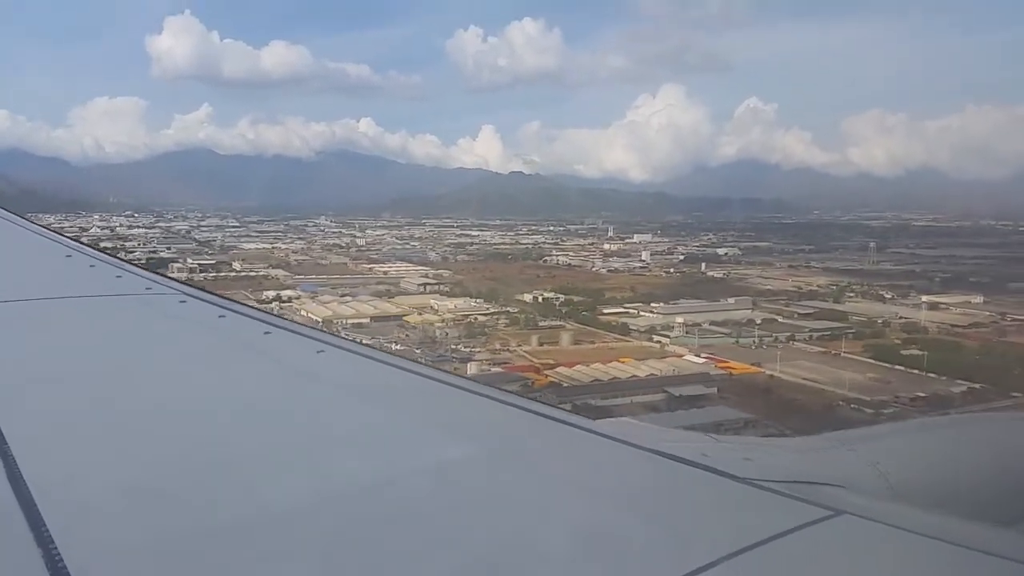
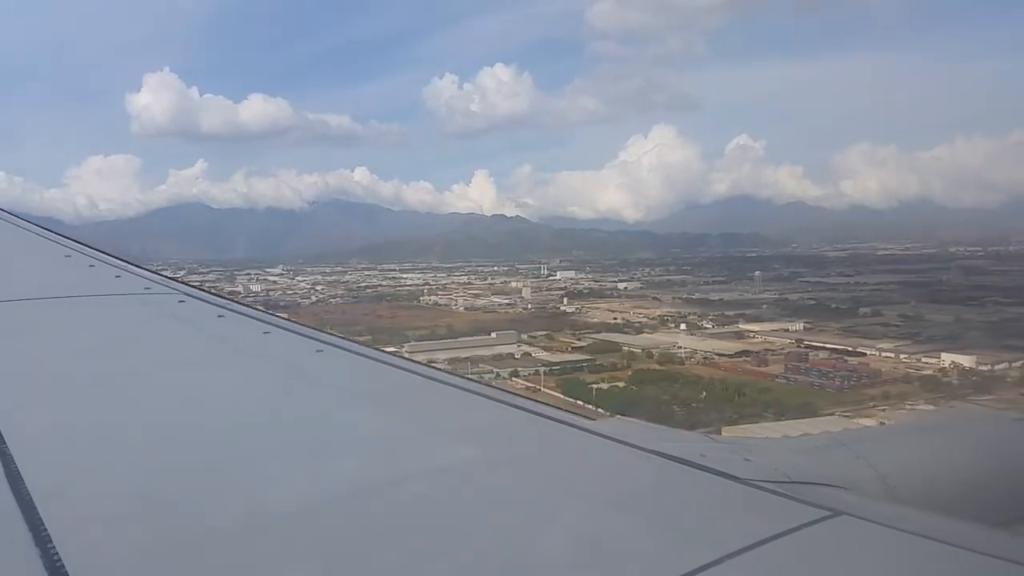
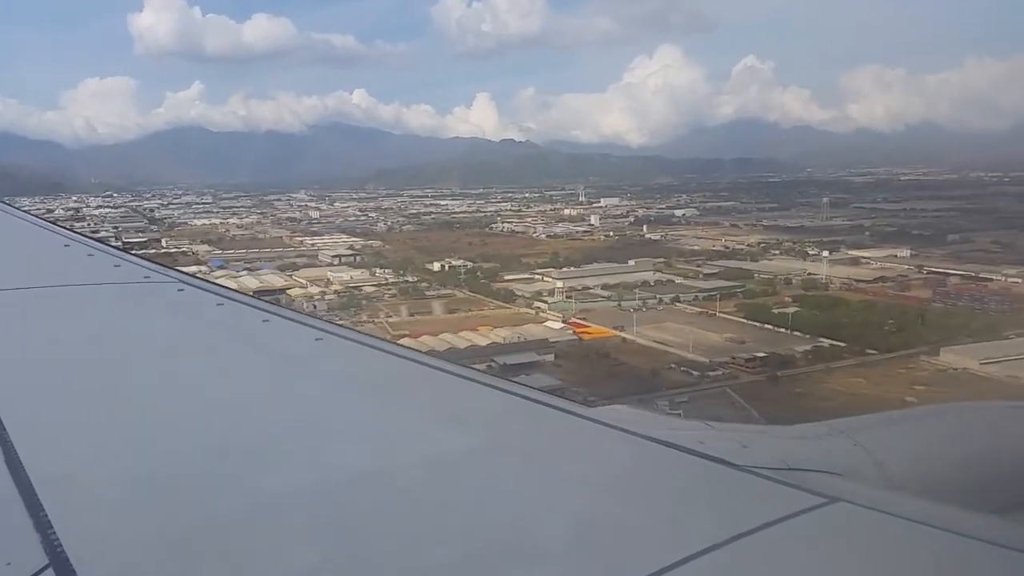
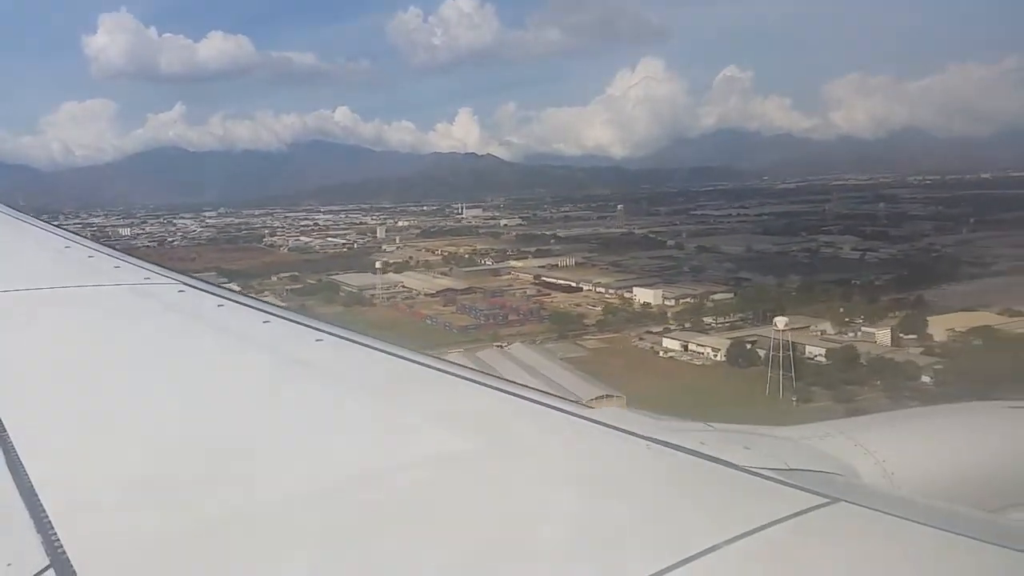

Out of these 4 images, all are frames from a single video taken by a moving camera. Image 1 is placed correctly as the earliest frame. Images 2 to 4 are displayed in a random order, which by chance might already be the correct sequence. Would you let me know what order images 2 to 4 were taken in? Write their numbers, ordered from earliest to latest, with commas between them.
3, 2, 4
